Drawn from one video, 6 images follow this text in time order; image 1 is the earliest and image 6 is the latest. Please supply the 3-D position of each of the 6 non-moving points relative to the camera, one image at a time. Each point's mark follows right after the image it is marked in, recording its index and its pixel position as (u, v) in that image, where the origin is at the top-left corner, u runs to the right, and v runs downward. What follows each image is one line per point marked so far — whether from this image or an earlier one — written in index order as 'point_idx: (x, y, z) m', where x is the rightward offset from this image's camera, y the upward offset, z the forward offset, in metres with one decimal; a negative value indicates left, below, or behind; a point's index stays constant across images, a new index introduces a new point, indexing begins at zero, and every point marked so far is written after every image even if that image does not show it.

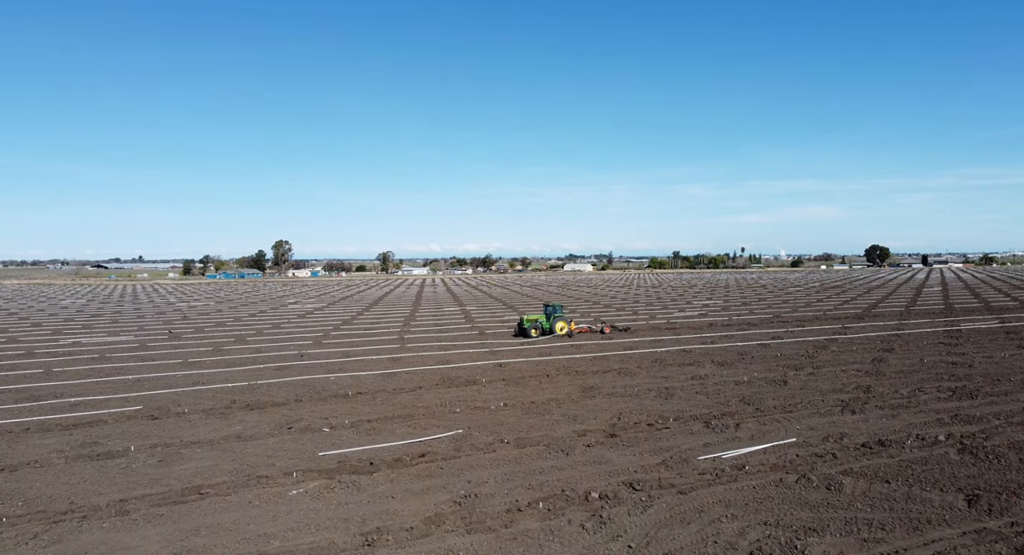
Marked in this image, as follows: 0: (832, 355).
0: (+8.4, -2.1, +18.1) m
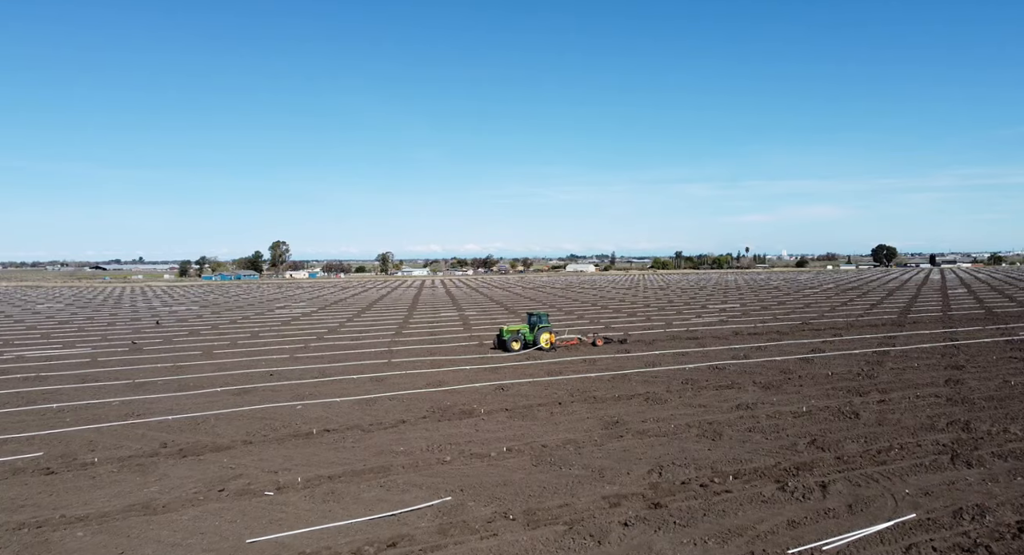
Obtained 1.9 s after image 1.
0: (+8.5, -2.2, +15.4) m
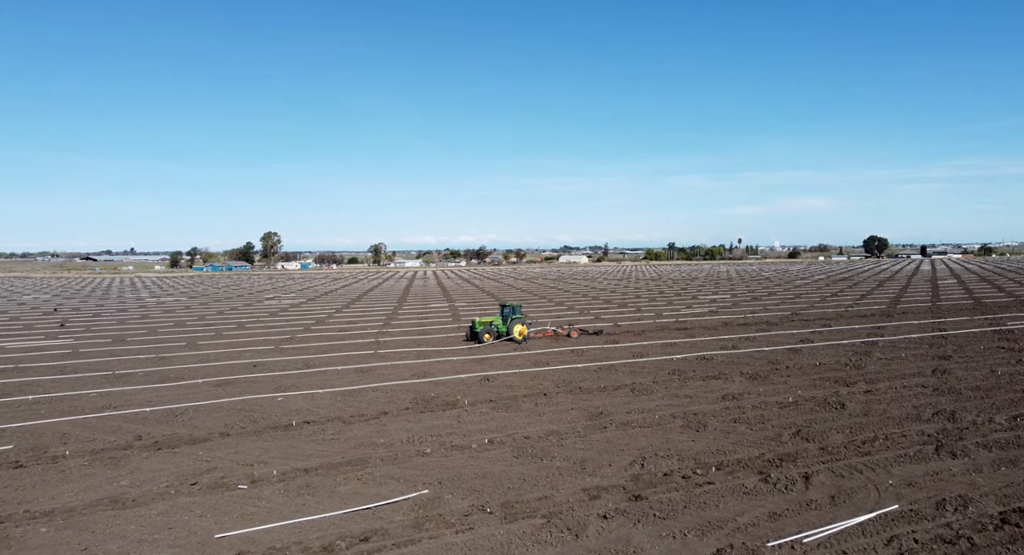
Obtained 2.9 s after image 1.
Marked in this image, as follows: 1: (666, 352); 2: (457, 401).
0: (+8.2, -1.9, +15.3) m
1: (+4.1, -2.0, +18.3) m
2: (-1.0, -2.2, +12.3) m
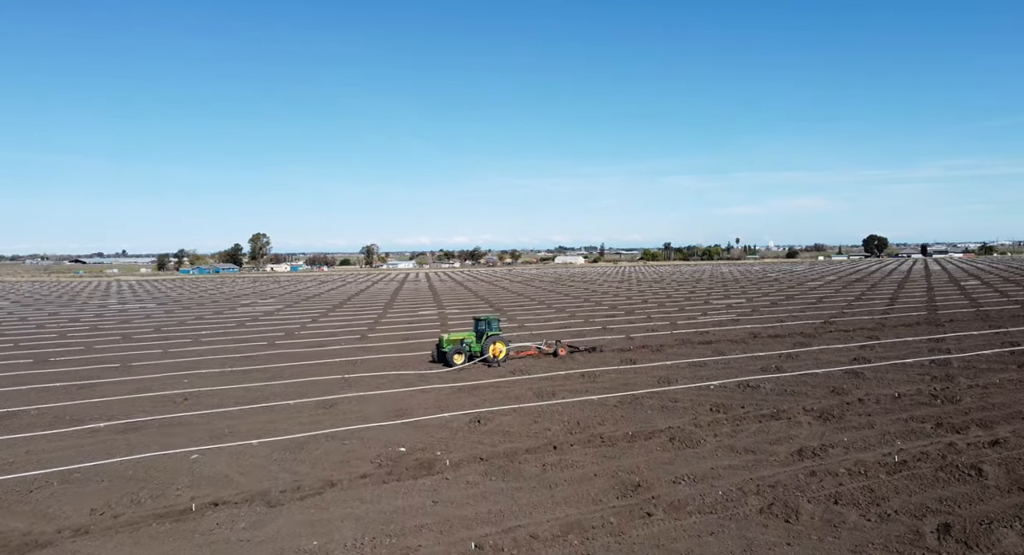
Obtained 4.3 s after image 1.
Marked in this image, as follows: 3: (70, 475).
0: (+8.2, -2.1, +12.1) m
1: (+4.1, -2.1, +15.0) m
2: (-1.0, -2.4, +9.0) m
3: (-5.4, -2.4, +8.3) m
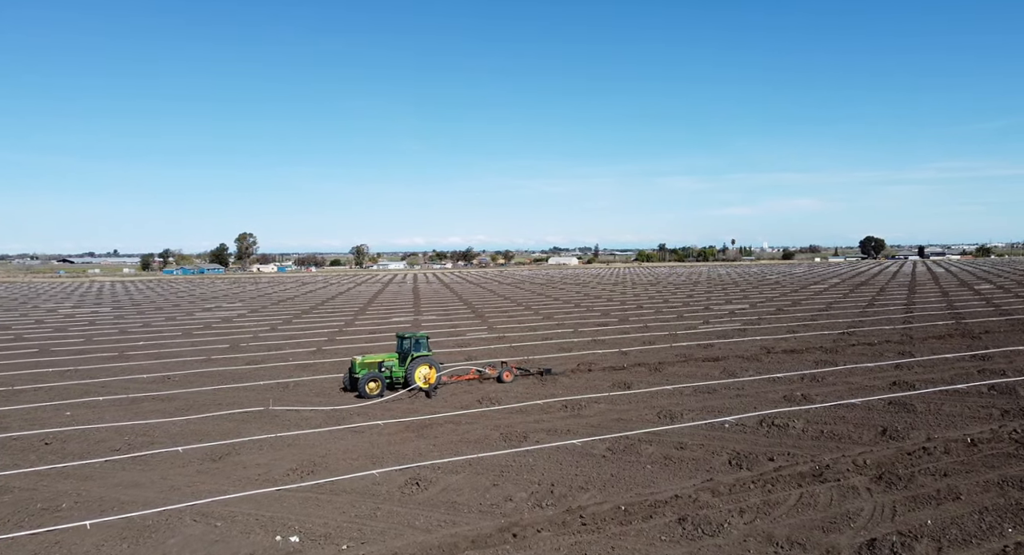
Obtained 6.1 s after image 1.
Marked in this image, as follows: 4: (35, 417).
0: (+7.6, -2.2, +9.2) m
1: (+3.4, -2.3, +12.1) m
2: (-1.6, -2.5, +6.0) m
3: (-5.9, -2.5, +5.3) m
4: (-8.0, -2.4, +11.6) m
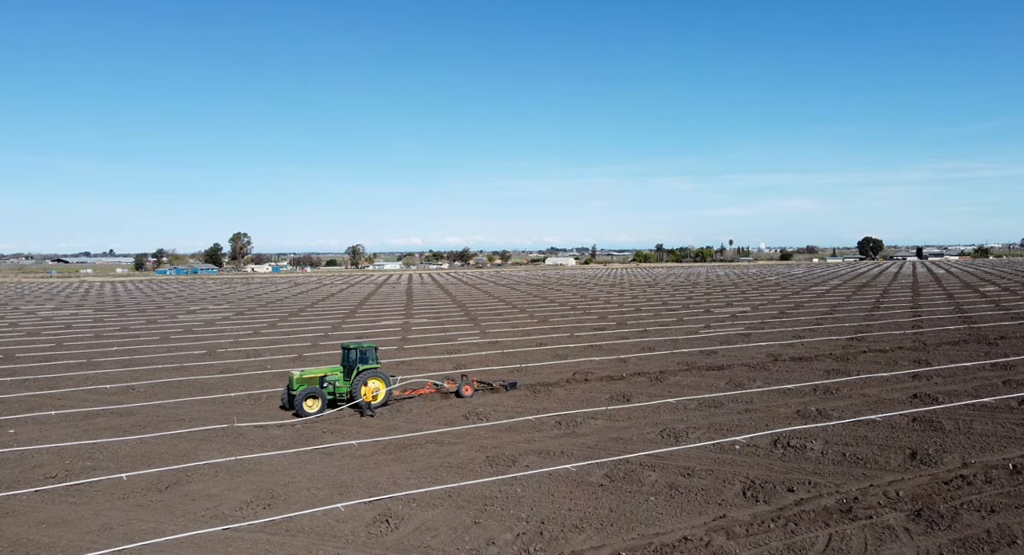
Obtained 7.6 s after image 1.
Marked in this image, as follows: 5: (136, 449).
0: (+7.4, -2.3, +8.1) m
1: (+3.3, -2.4, +11.1) m
2: (-1.7, -2.6, +5.0) m
3: (-6.1, -2.6, +4.3) m
4: (-8.2, -2.5, +10.5) m
5: (-5.3, -2.4, +9.8) m
